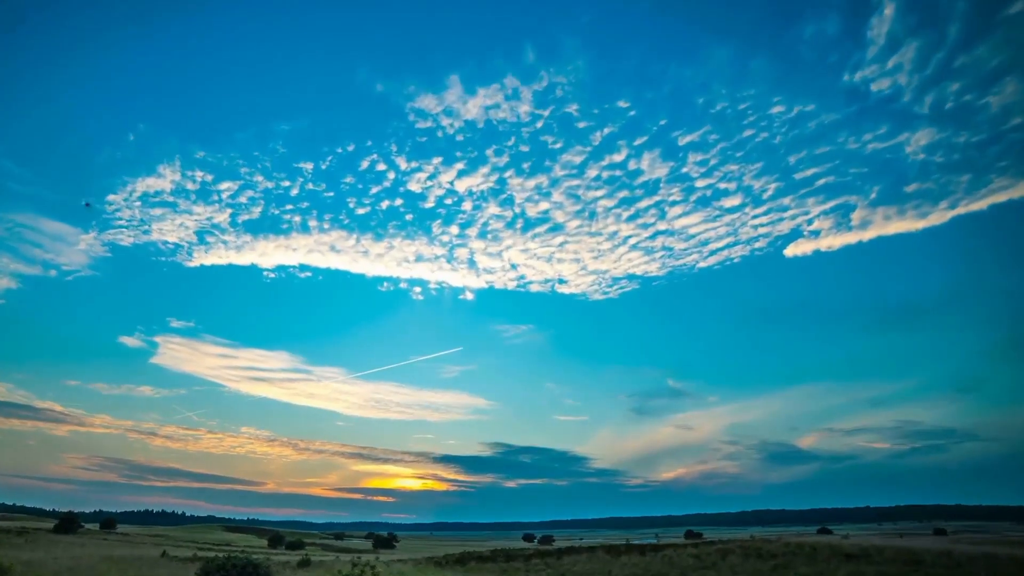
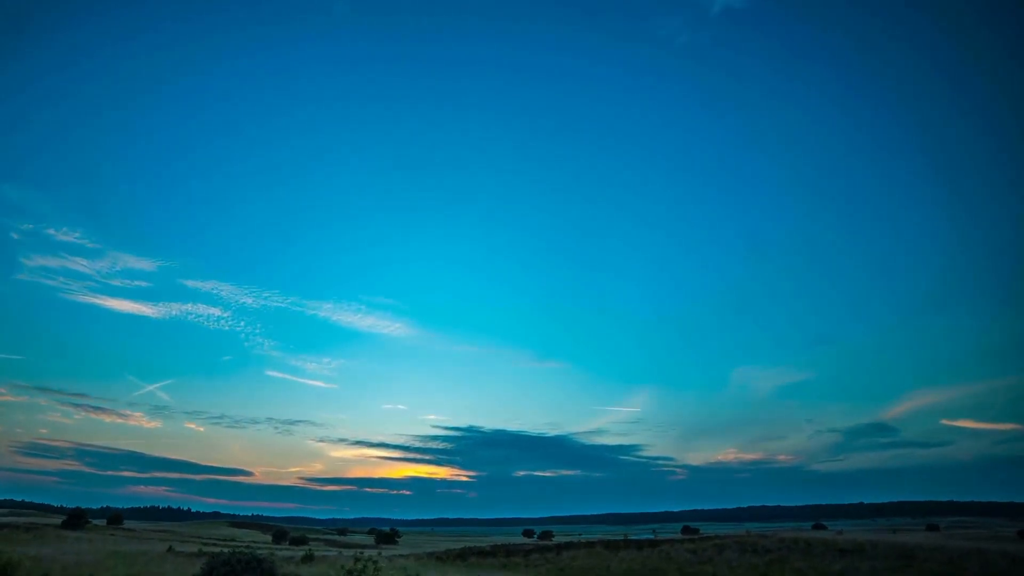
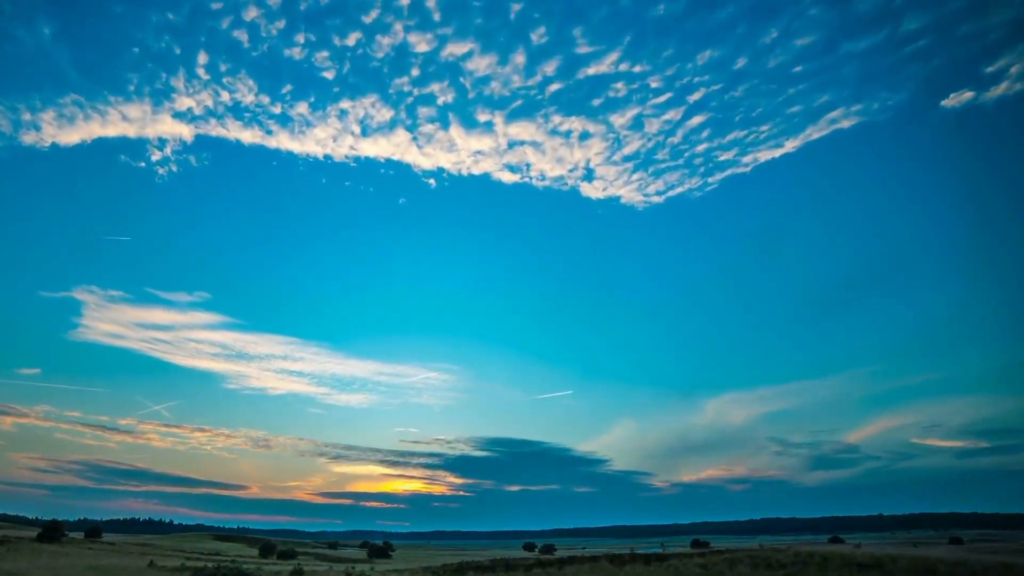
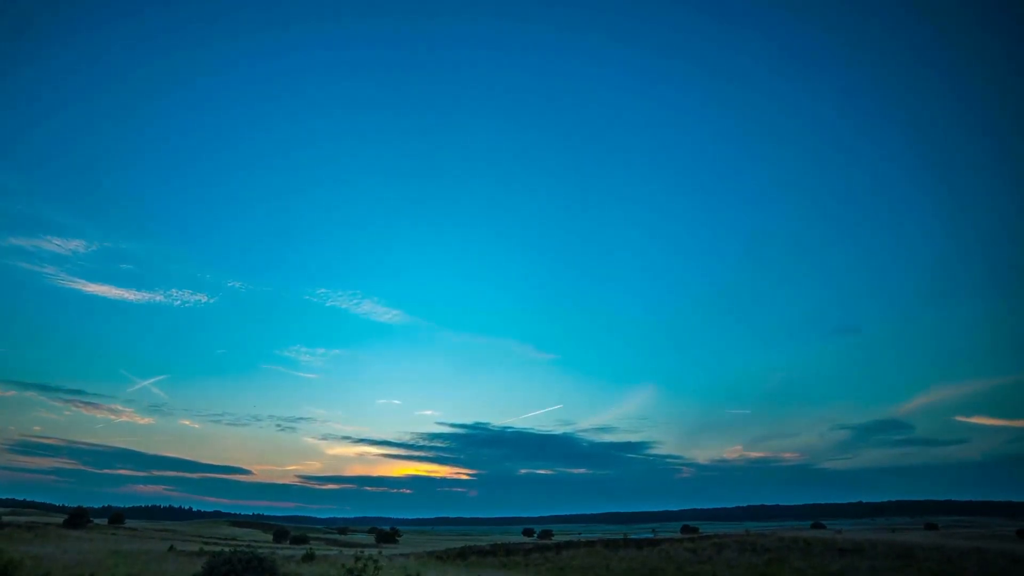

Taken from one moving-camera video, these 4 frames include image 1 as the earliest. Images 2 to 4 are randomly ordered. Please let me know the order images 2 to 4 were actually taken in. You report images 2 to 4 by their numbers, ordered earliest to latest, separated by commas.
3, 2, 4
